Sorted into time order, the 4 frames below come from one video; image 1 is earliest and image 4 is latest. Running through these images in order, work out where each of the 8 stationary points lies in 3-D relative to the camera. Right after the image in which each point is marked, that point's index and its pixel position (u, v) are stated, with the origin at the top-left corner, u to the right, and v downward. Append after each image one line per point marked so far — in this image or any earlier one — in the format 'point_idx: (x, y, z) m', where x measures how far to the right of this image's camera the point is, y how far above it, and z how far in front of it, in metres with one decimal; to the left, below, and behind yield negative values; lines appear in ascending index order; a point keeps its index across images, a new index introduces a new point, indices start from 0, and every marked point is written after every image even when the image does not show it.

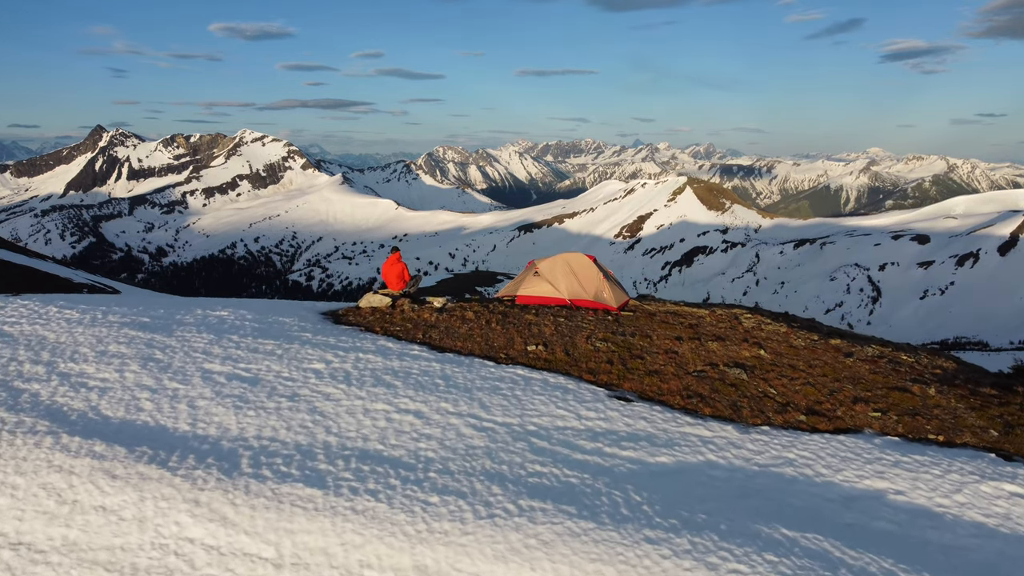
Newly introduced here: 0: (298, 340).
0: (-4.5, -1.1, +17.5) m
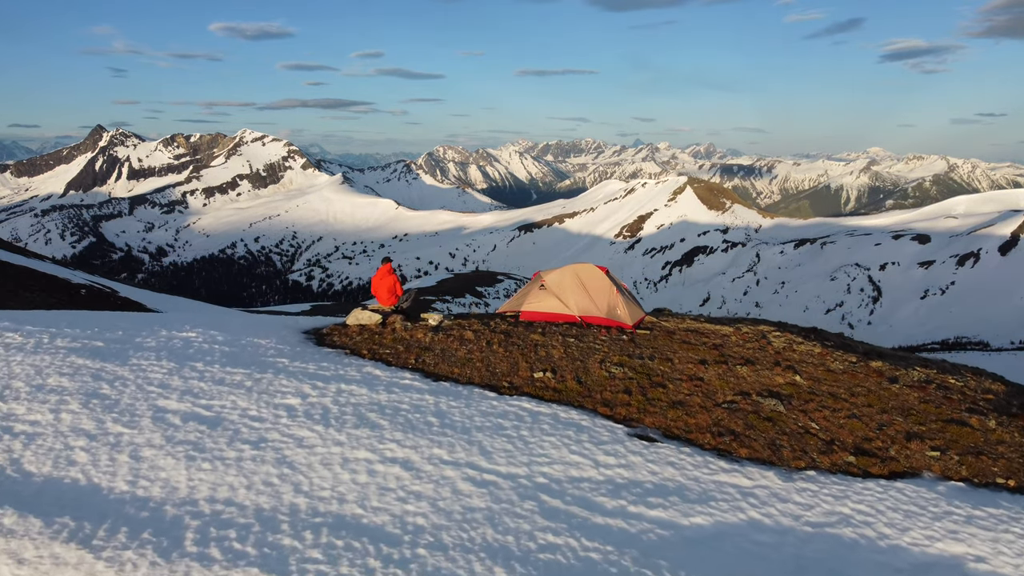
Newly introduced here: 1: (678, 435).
0: (-4.4, -1.5, +15.3) m
1: (+2.8, -2.5, +14.2) m
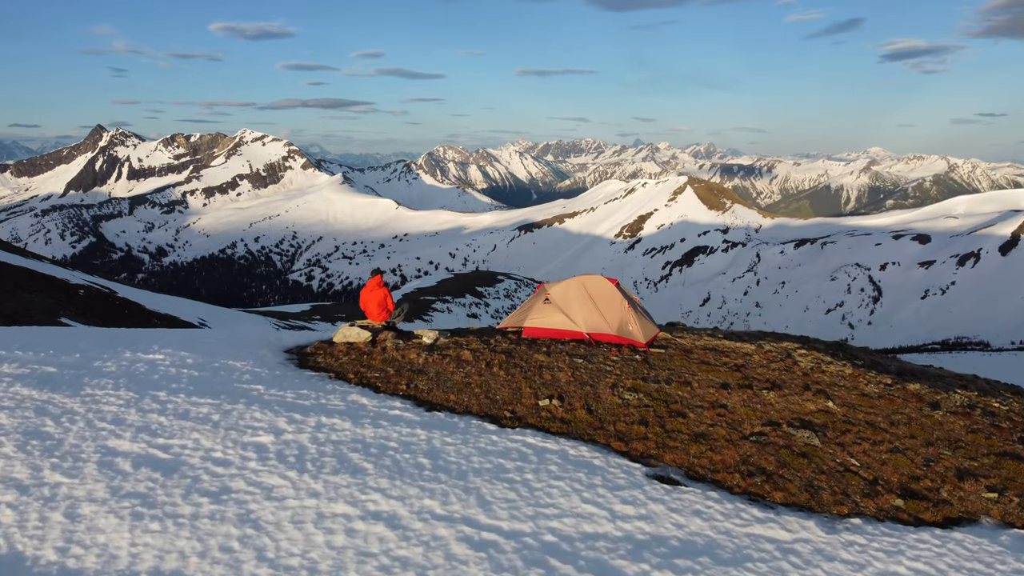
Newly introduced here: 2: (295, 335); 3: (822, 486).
0: (-4.3, -1.8, +13.6) m
1: (+2.9, -2.8, +12.6) m
2: (-5.0, -1.1, +19.2) m
3: (+4.7, -3.0, +12.7) m
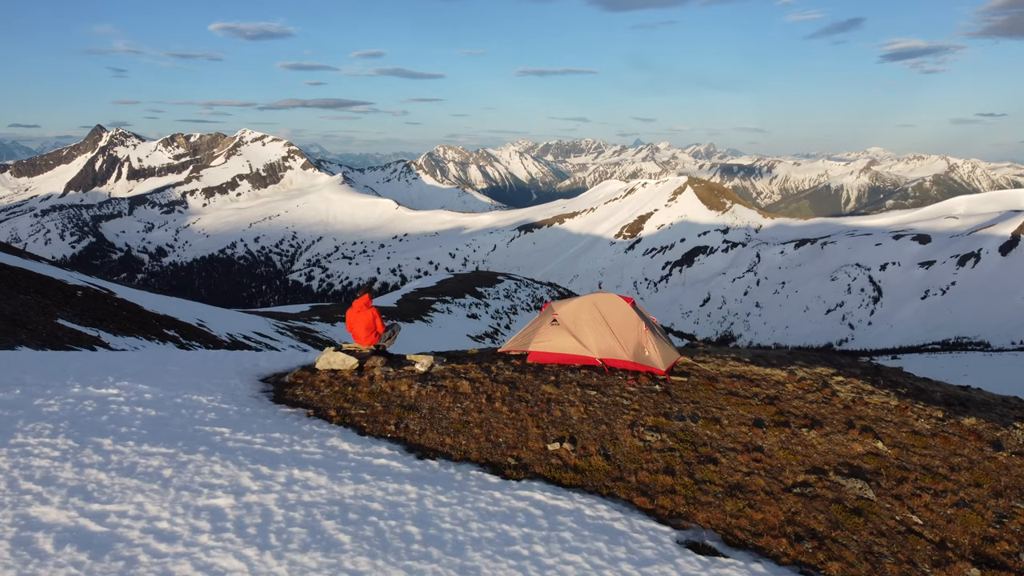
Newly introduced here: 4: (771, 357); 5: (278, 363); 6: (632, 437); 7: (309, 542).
0: (-4.3, -2.2, +11.7) m
1: (+3.0, -3.3, +10.6) m
2: (-5.0, -1.5, +17.3) m
3: (+4.8, -3.4, +10.7) m
4: (+5.7, -1.5, +18.2) m
5: (-4.9, -1.5, +17.3) m
6: (+1.9, -2.3, +13.2) m
7: (-2.3, -2.8, +9.3) m
